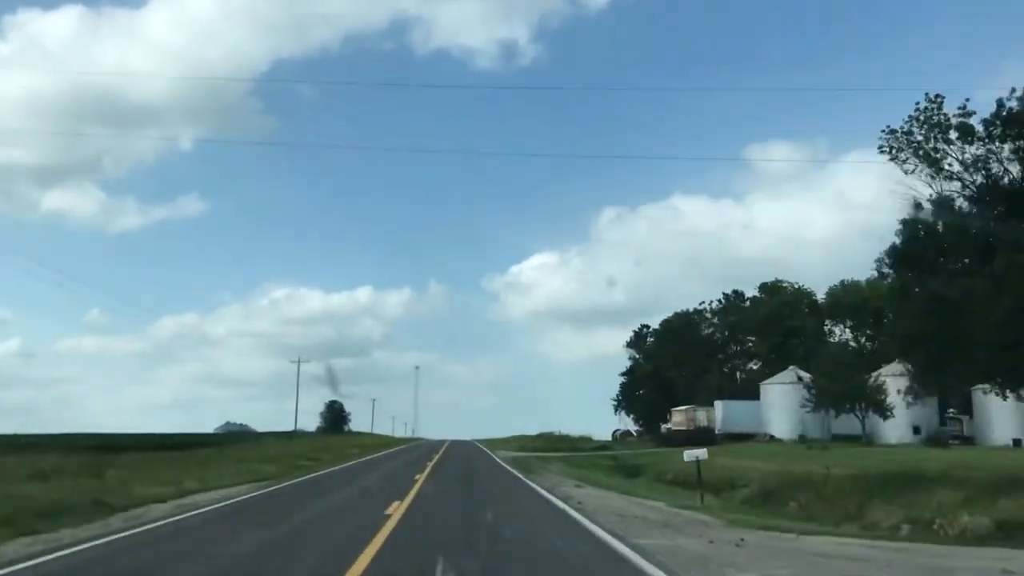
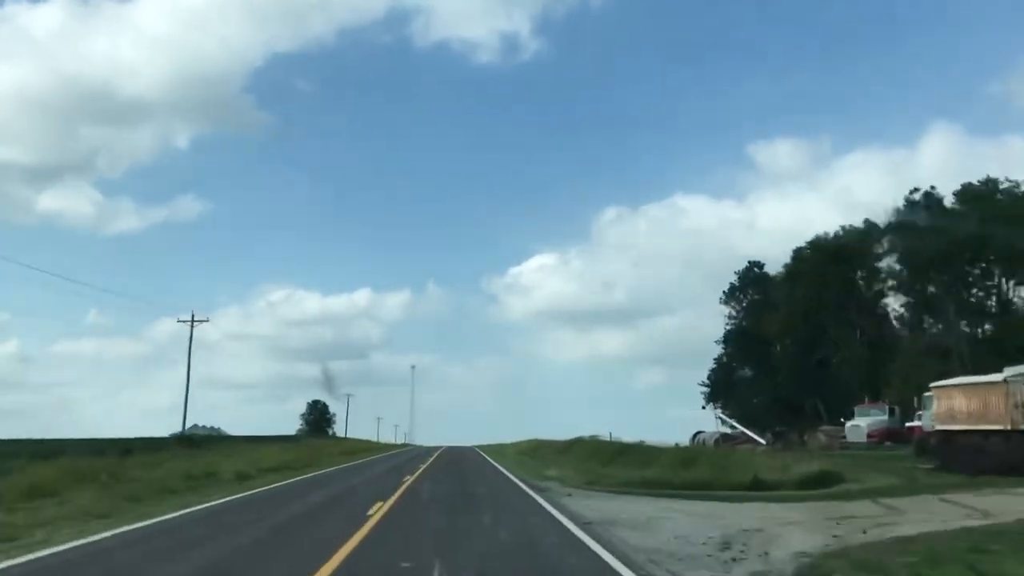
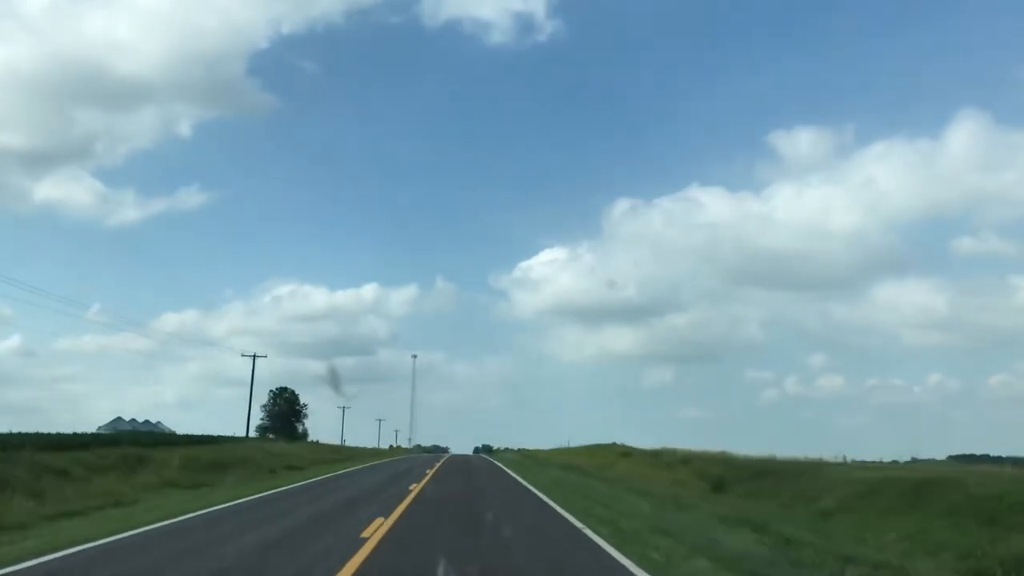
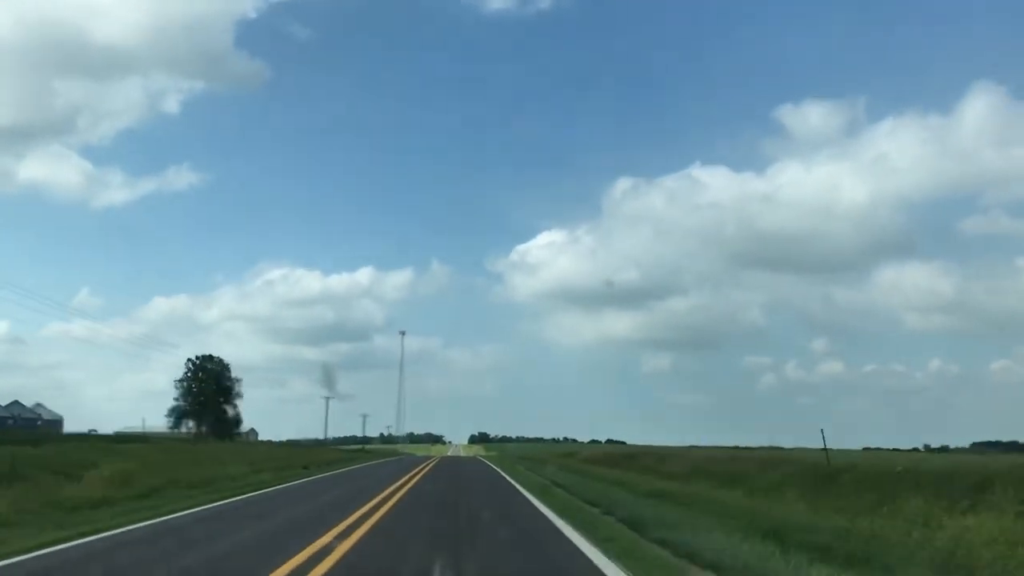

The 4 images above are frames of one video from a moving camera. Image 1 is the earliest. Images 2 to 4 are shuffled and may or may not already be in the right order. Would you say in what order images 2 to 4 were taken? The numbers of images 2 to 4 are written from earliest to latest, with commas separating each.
2, 3, 4
